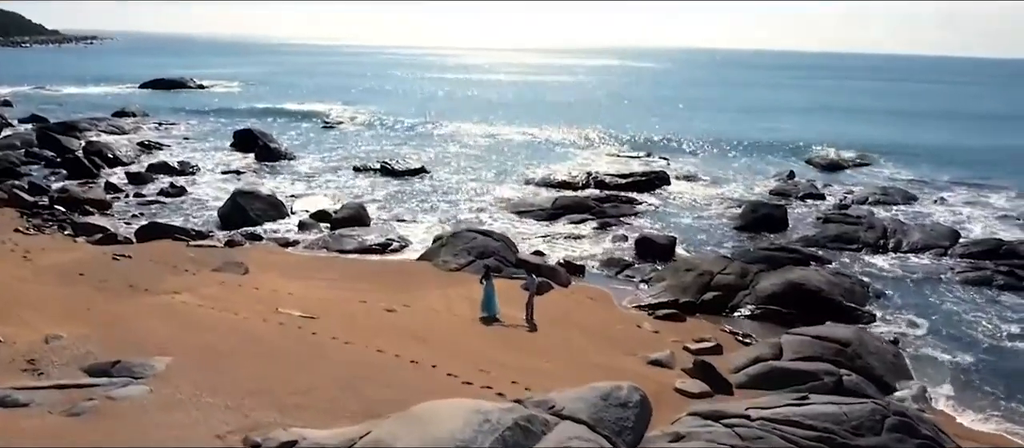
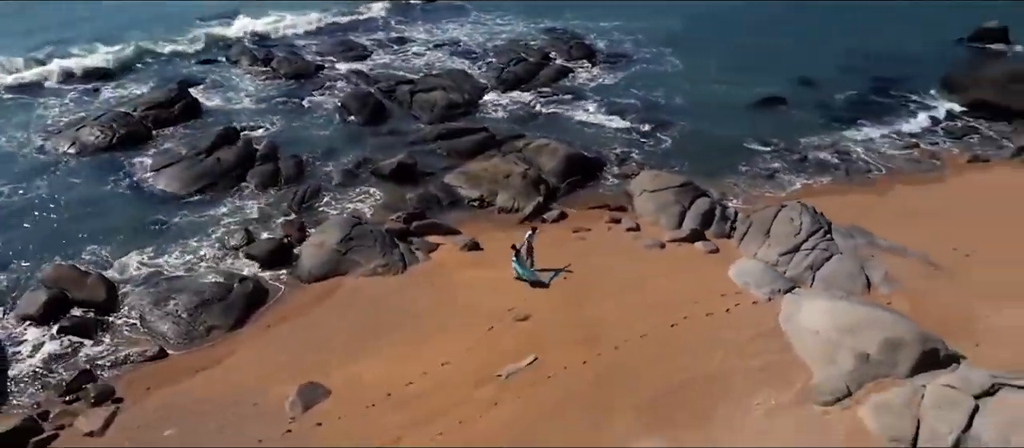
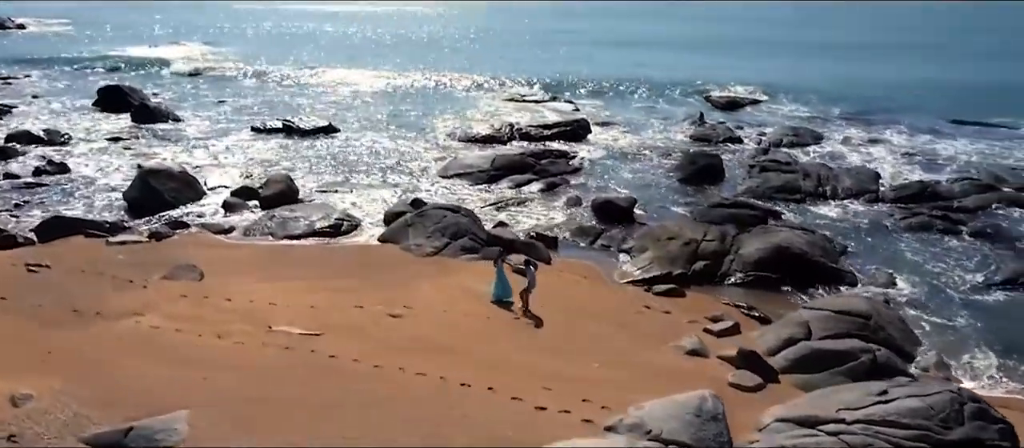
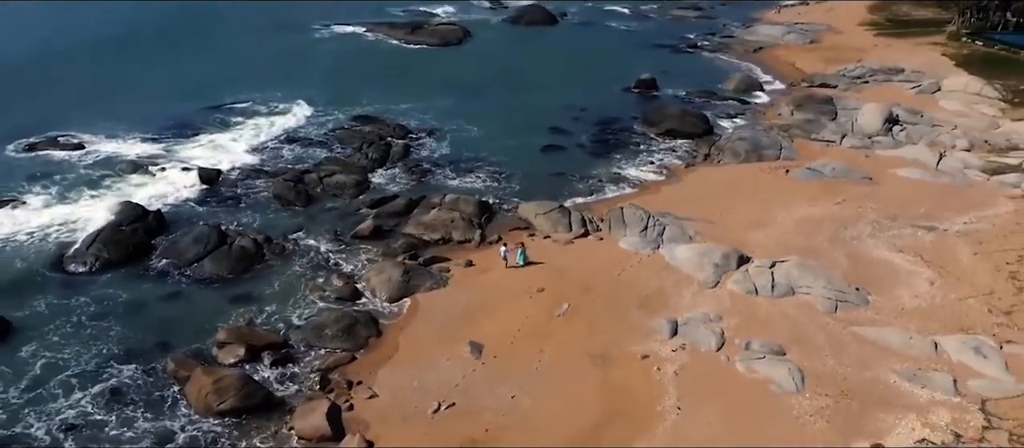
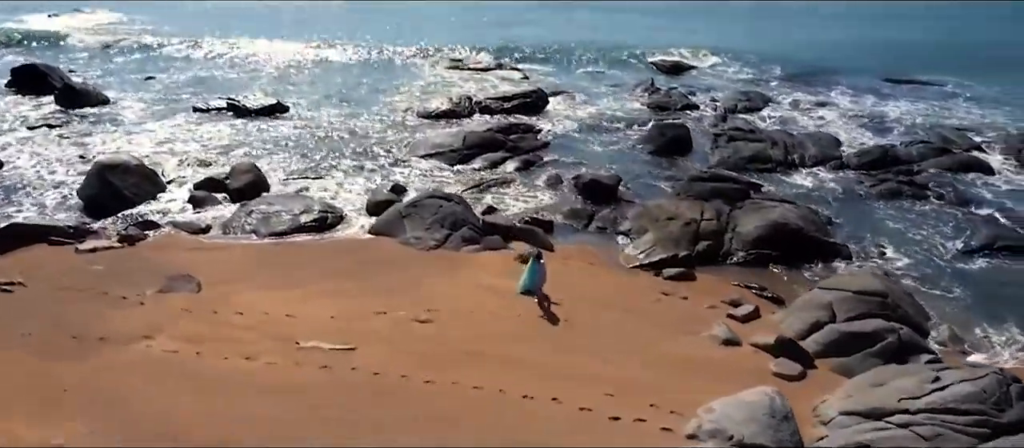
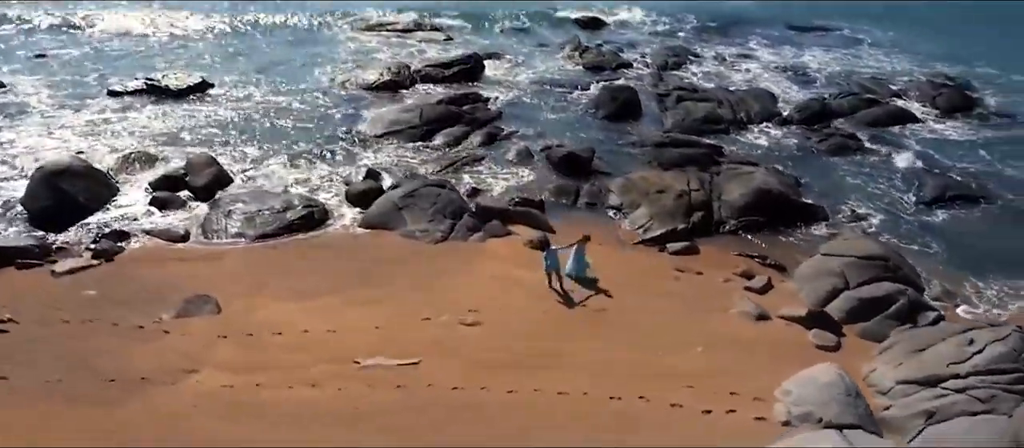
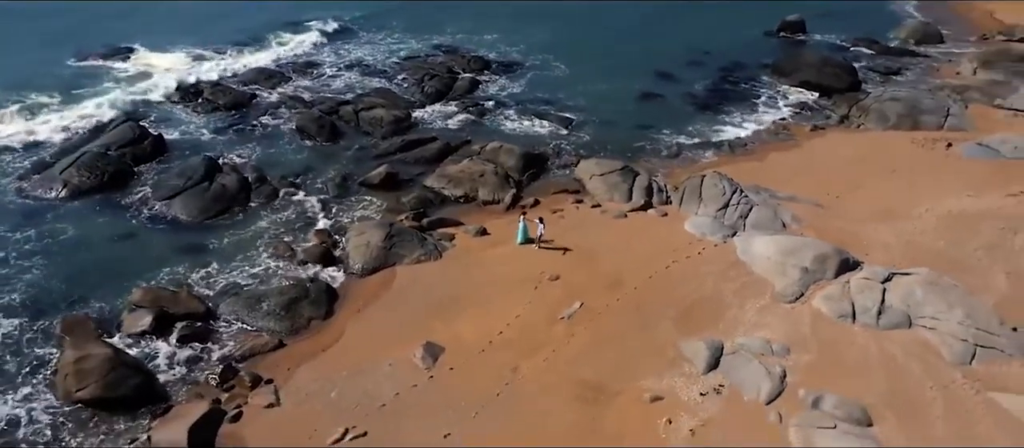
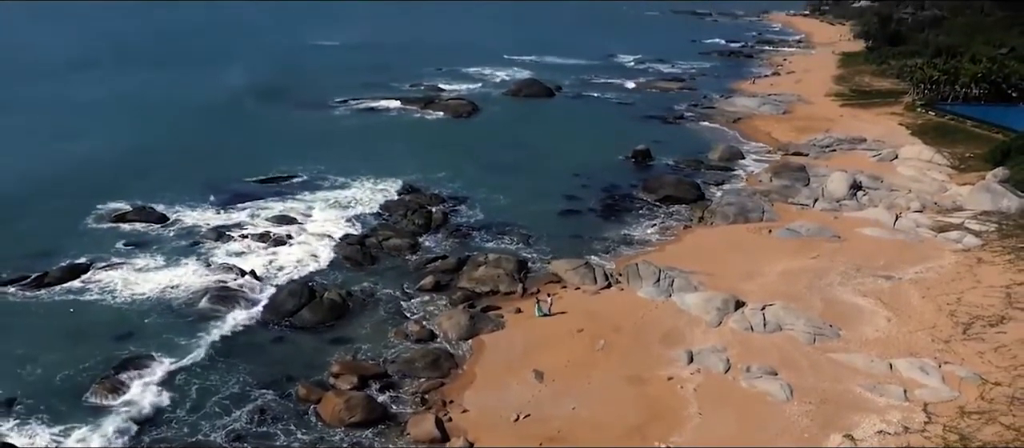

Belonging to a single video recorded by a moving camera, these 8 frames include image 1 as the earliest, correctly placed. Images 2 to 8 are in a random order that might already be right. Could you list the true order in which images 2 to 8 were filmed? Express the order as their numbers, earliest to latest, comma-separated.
3, 5, 6, 2, 7, 4, 8
